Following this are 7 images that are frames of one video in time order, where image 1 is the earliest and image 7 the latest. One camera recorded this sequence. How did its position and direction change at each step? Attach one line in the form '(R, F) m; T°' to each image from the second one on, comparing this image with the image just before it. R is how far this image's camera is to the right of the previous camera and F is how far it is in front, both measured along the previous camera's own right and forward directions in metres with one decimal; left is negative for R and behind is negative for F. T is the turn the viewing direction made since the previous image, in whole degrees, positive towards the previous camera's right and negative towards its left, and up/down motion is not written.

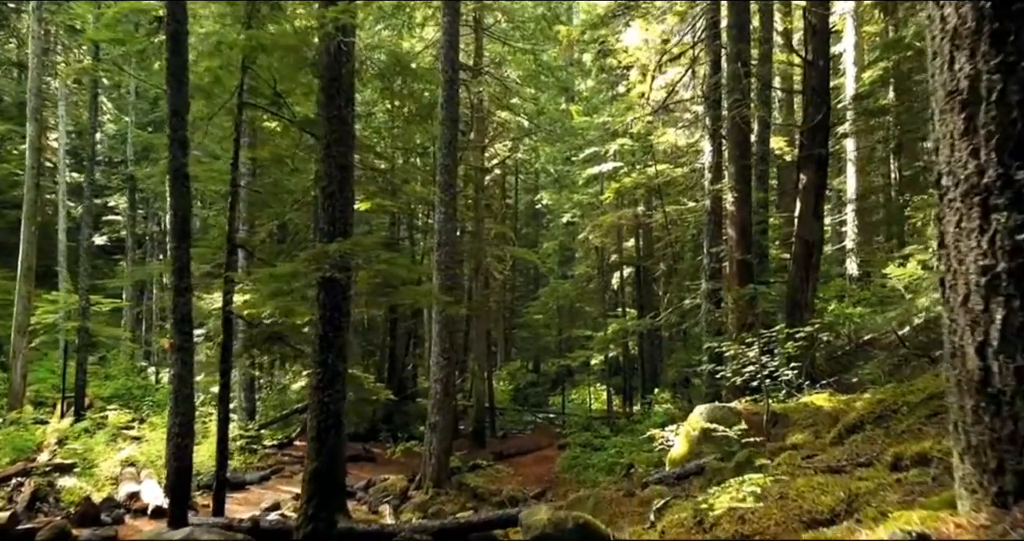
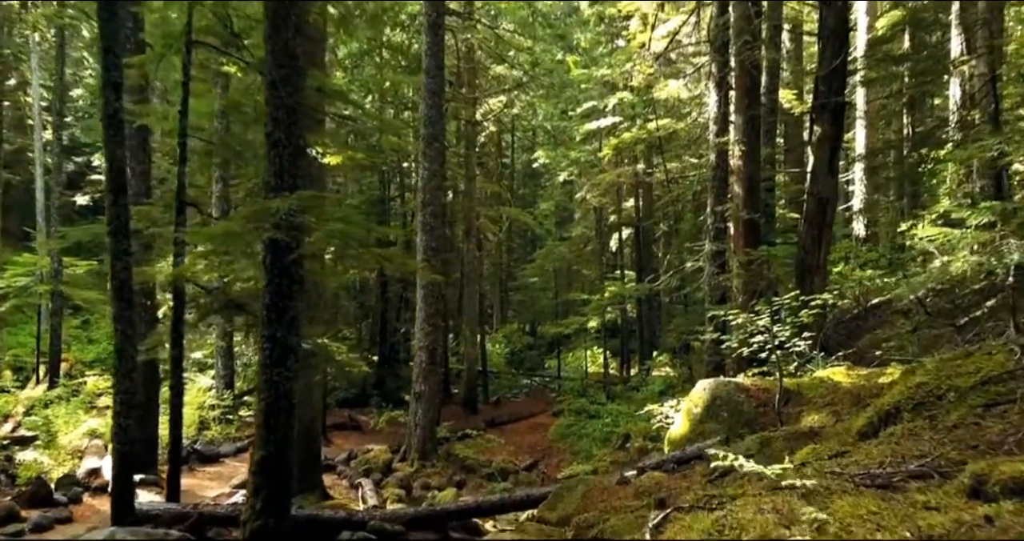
(+0.2, +1.0) m; 0°
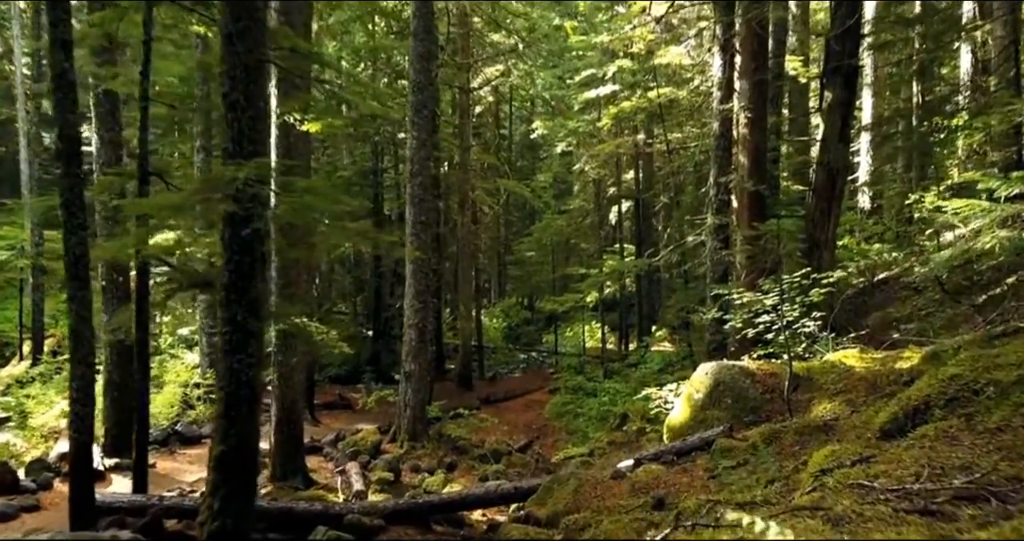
(+0.1, +0.6) m; 0°
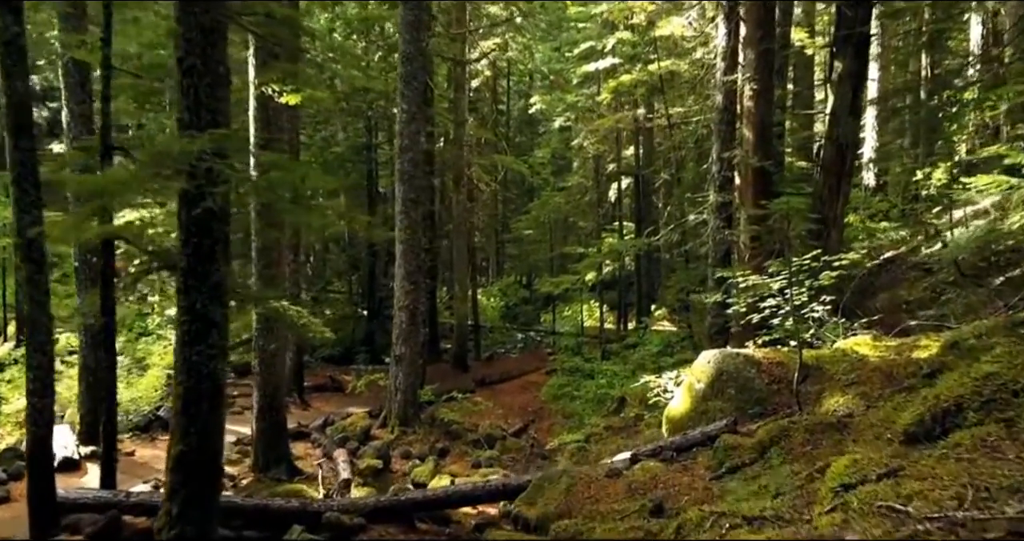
(+0.1, +0.5) m; 0°
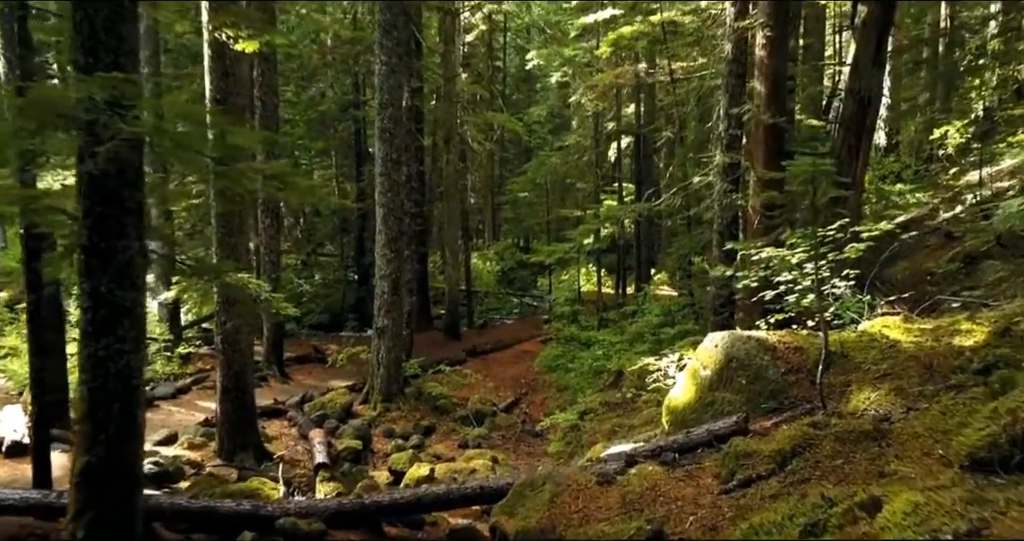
(+0.2, +0.9) m; 0°
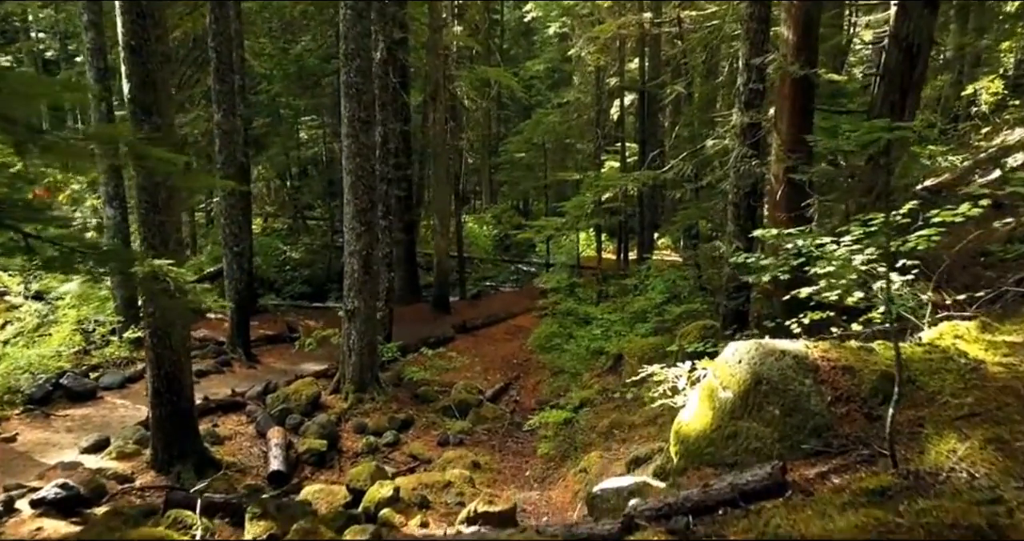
(+0.2, +1.4) m; 0°
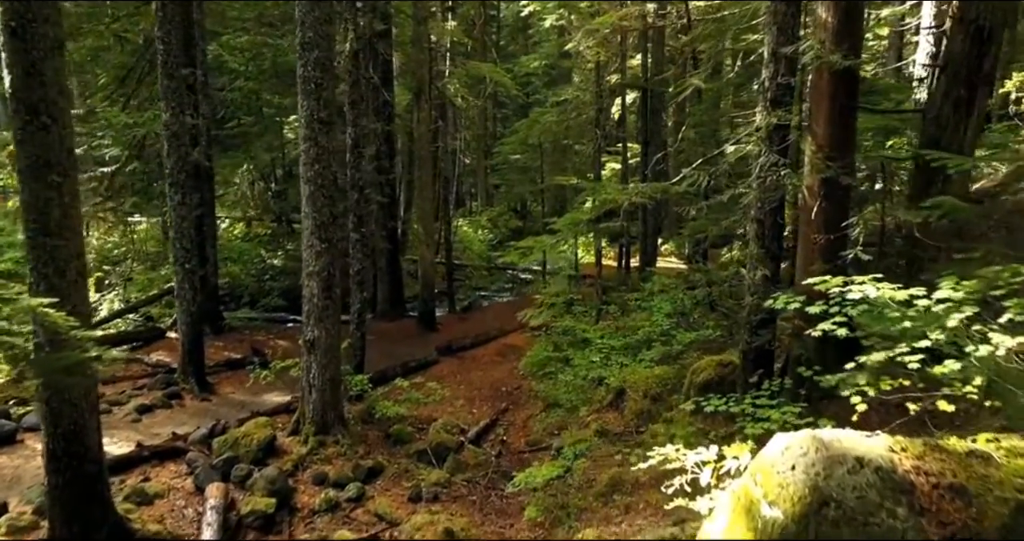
(+0.2, +1.5) m; 0°
